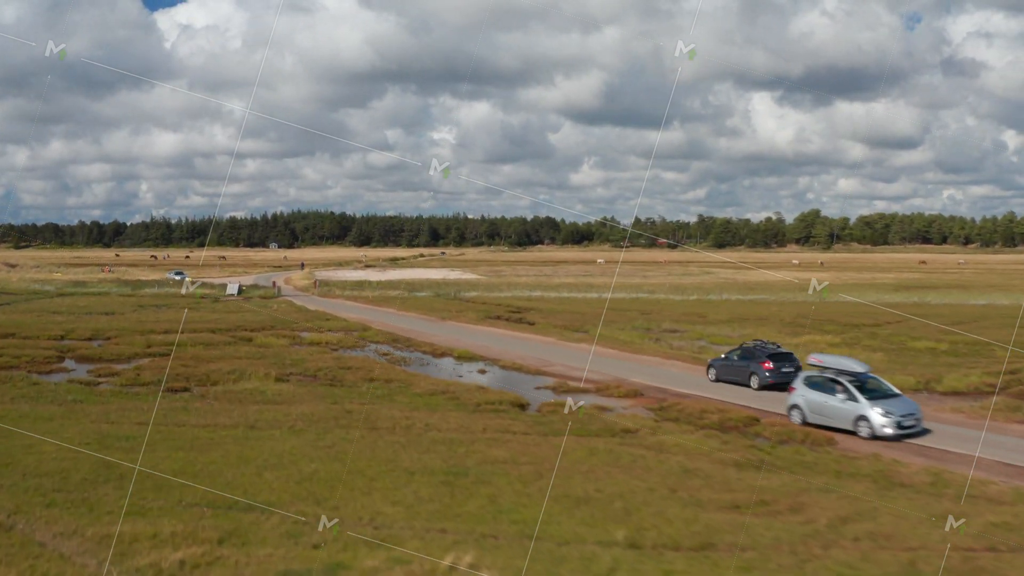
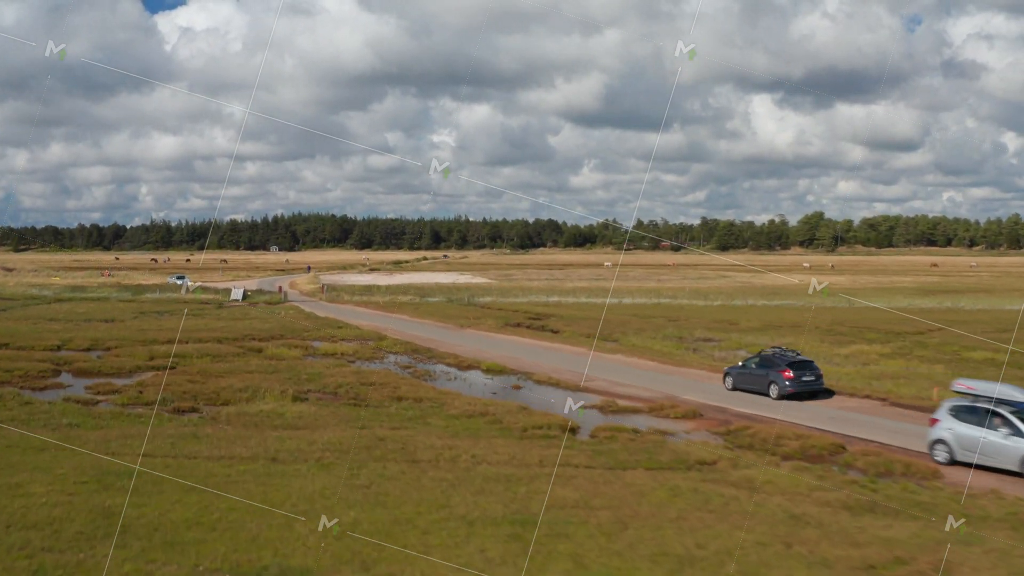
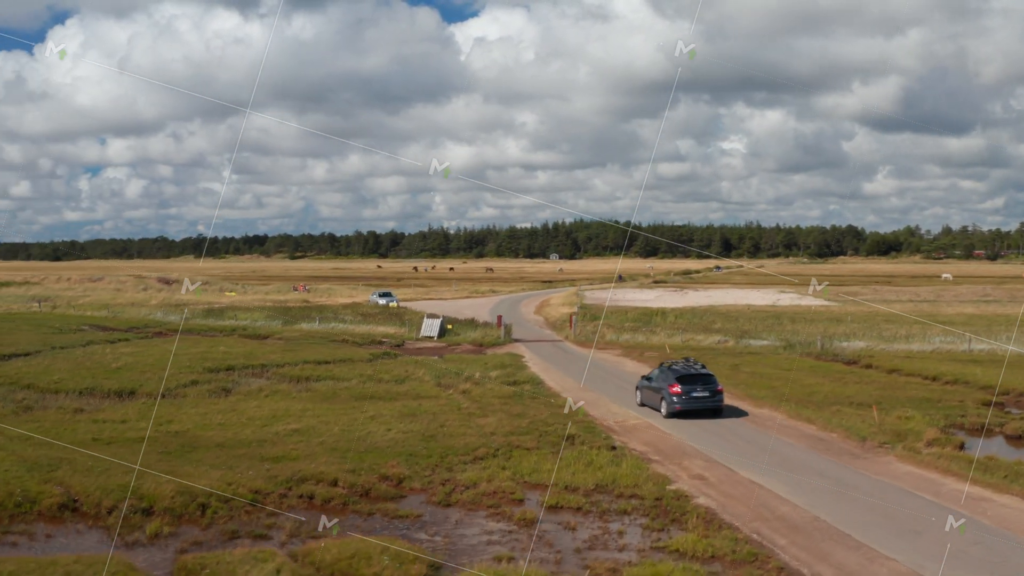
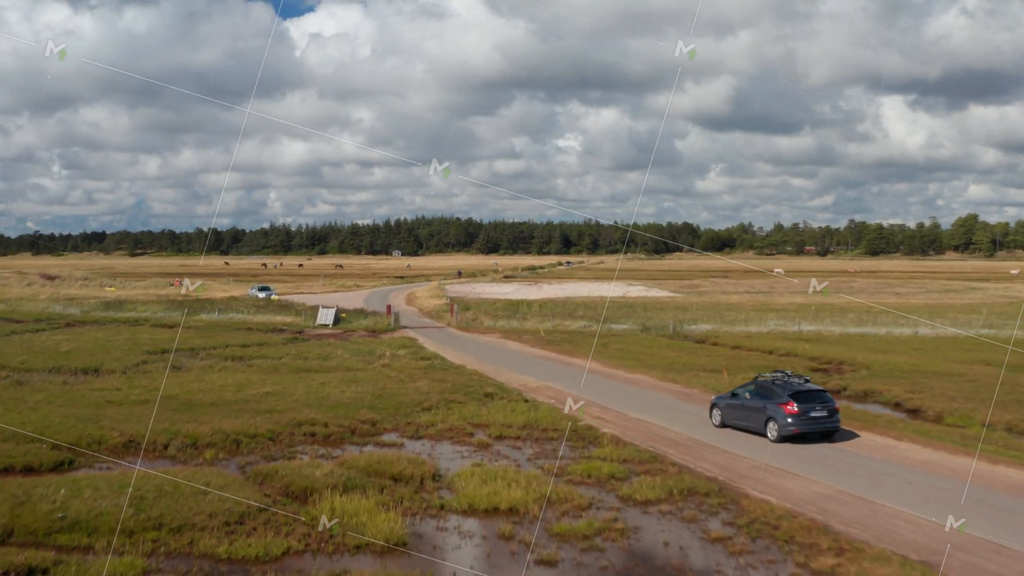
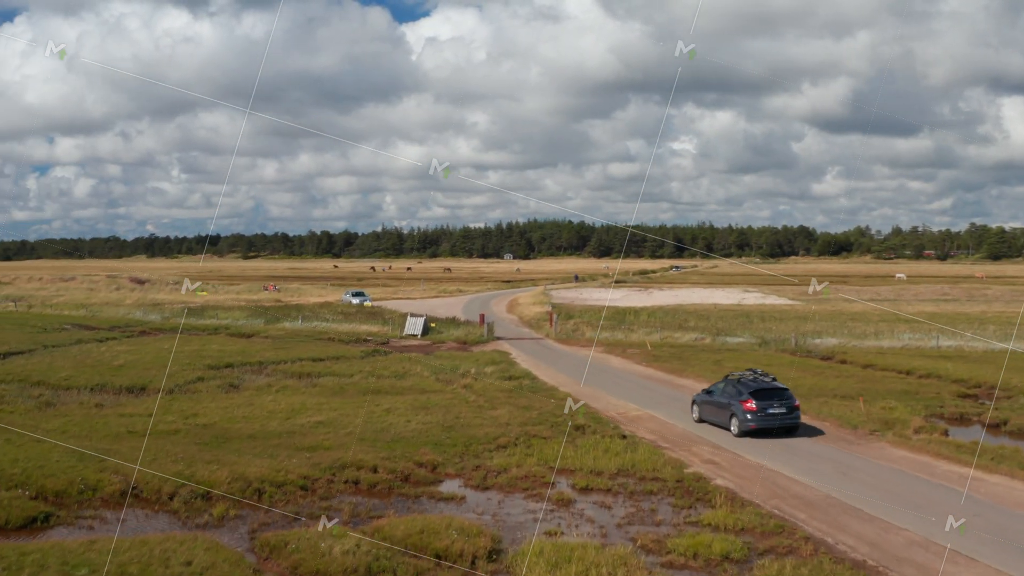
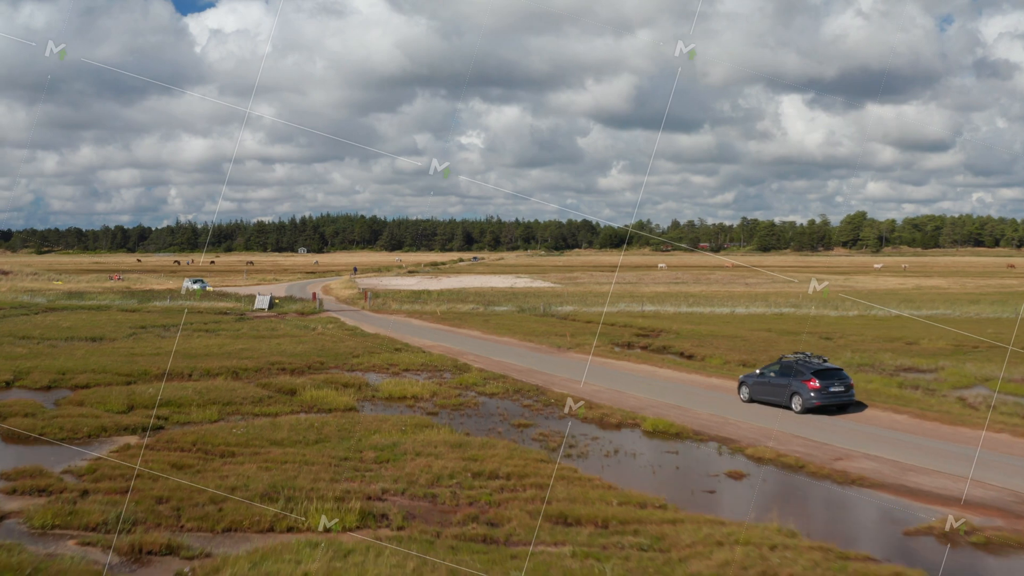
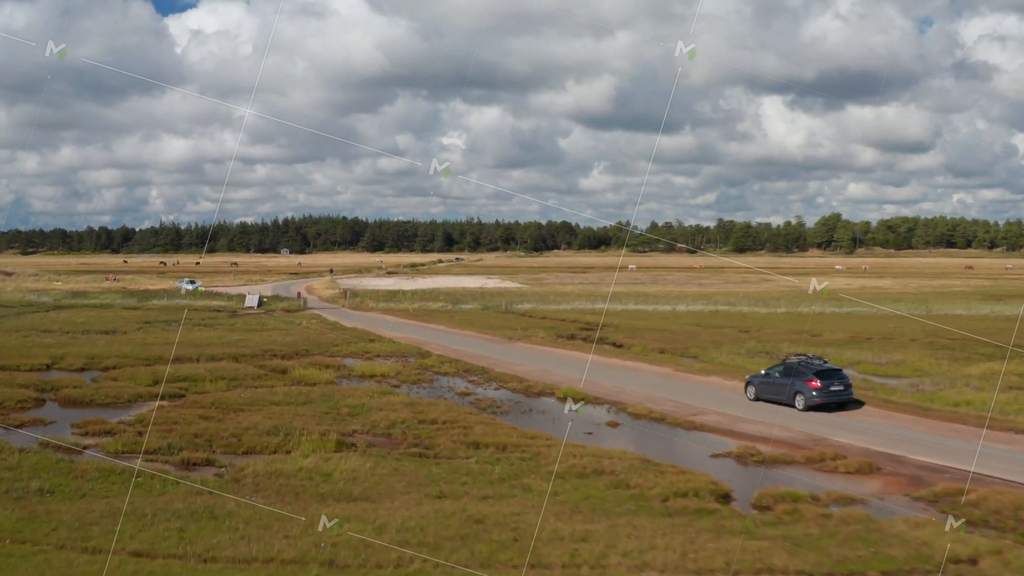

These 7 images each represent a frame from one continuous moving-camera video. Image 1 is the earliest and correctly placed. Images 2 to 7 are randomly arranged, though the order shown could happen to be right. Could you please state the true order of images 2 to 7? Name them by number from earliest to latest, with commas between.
2, 7, 6, 4, 5, 3
